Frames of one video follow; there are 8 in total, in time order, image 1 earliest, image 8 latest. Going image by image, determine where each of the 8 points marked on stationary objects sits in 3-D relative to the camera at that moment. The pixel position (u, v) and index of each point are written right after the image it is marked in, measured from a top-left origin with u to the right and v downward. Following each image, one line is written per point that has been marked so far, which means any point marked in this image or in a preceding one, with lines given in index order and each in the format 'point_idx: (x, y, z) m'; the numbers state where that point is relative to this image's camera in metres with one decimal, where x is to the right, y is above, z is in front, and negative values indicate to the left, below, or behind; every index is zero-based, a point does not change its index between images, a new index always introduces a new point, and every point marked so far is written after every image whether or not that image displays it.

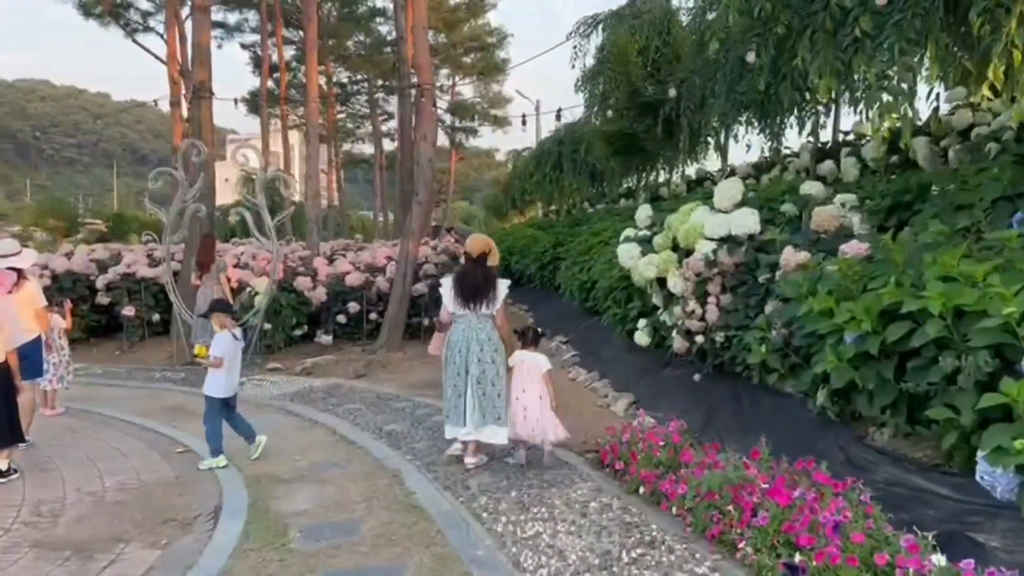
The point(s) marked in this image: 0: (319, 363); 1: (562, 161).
0: (-2.0, -0.8, +9.1) m
1: (+1.0, +2.5, +17.1) m
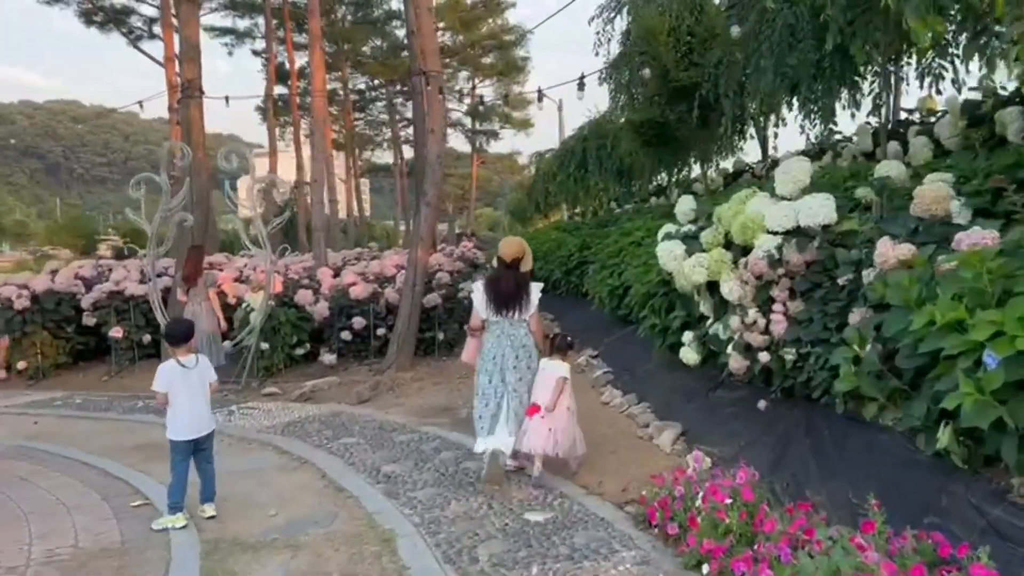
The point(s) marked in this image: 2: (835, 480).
0: (-1.8, -0.9, +8.2) m
1: (+1.4, +2.4, +16.0) m
2: (+1.4, -0.9, +3.9) m
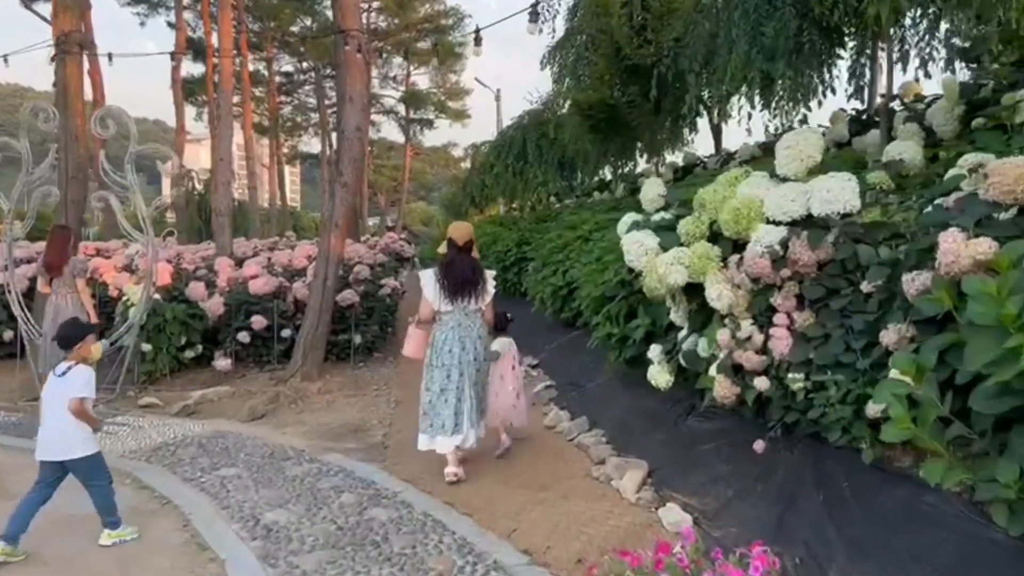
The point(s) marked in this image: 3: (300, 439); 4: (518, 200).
0: (-2.4, -0.9, +6.9) m
1: (+0.2, +2.4, +14.9) m
2: (+1.2, -0.9, +2.8) m
3: (-1.4, -1.0, +5.6) m
4: (+0.1, +1.7, +16.4) m
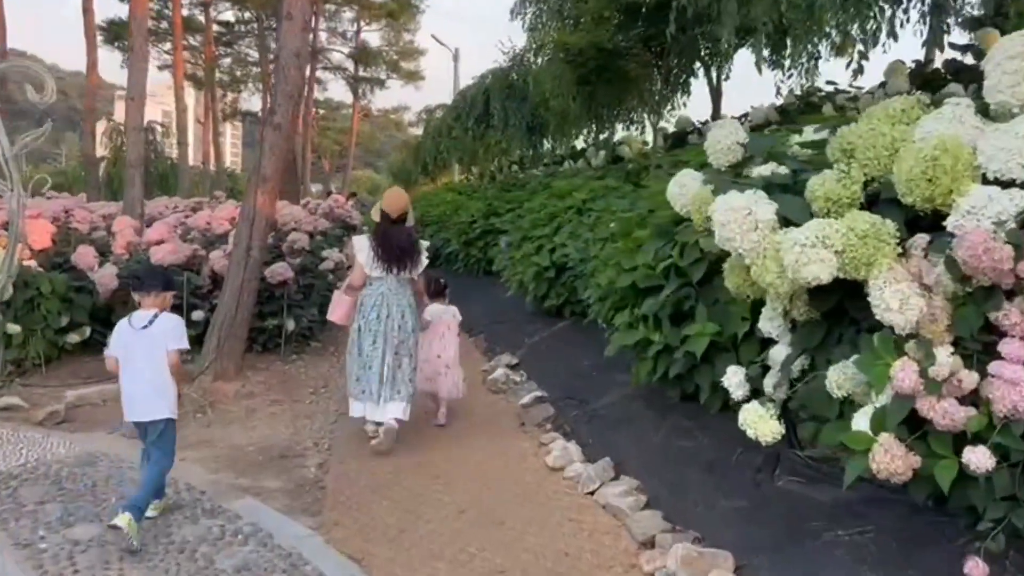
0: (-2.6, -0.7, +5.2) m
1: (-0.3, +2.8, +13.3) m
2: (+1.3, -0.9, +1.4) m
3: (-1.5, -0.9, +4.1) m
4: (-0.6, +2.1, +14.8) m
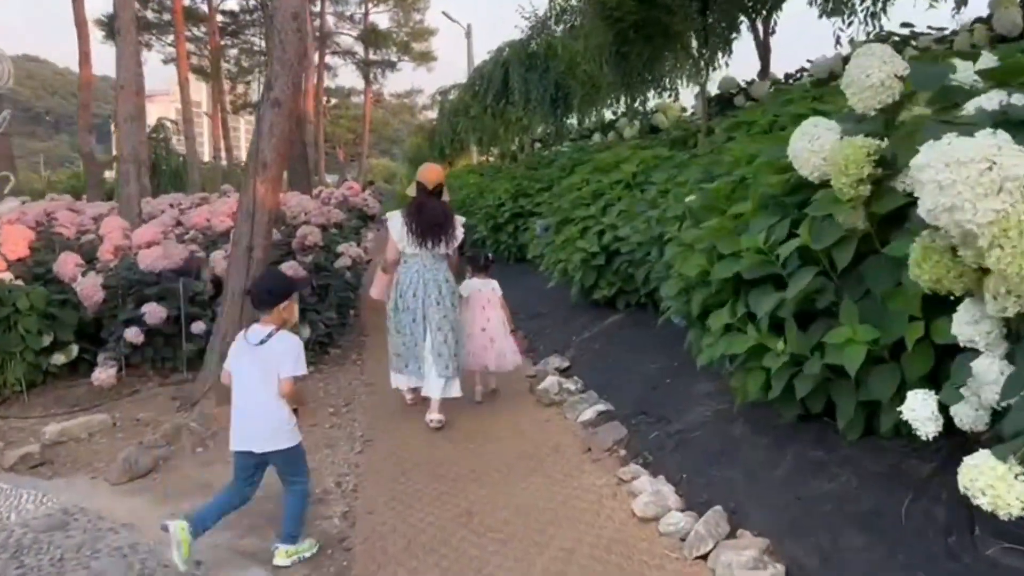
0: (-2.3, -0.8, +4.4) m
1: (0.0, +3.0, +12.4) m
2: (+1.5, -0.9, +0.6) m
3: (-1.2, -0.9, +3.3) m
4: (-0.2, +2.3, +14.0) m
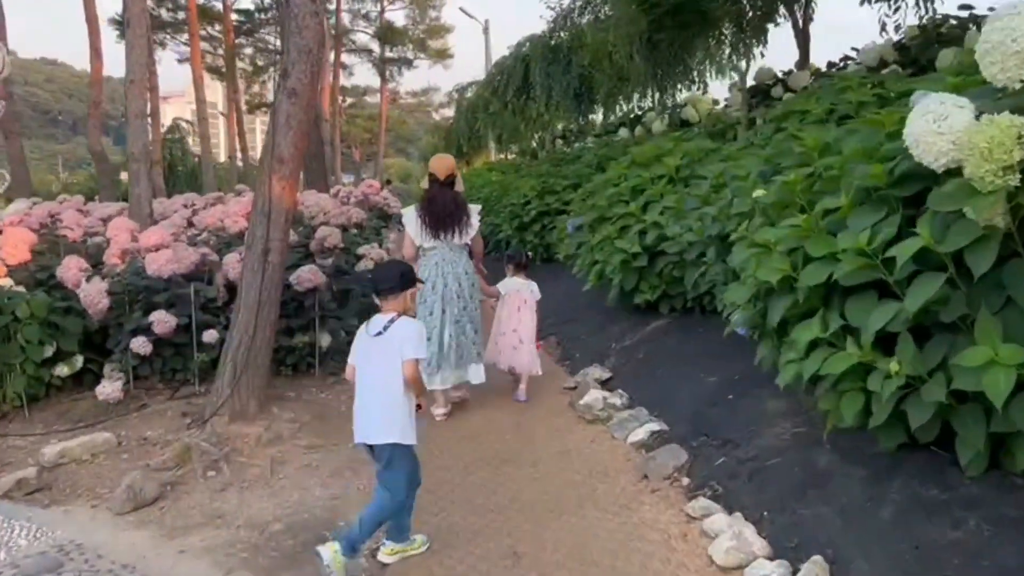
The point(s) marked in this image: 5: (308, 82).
0: (-2.1, -0.8, +4.1) m
1: (+0.3, +3.0, +12.0) m
2: (+1.6, -0.9, +0.1) m
3: (-1.0, -1.0, +2.9) m
4: (+0.1, +2.3, +13.6) m
5: (-1.1, +1.1, +4.4) m
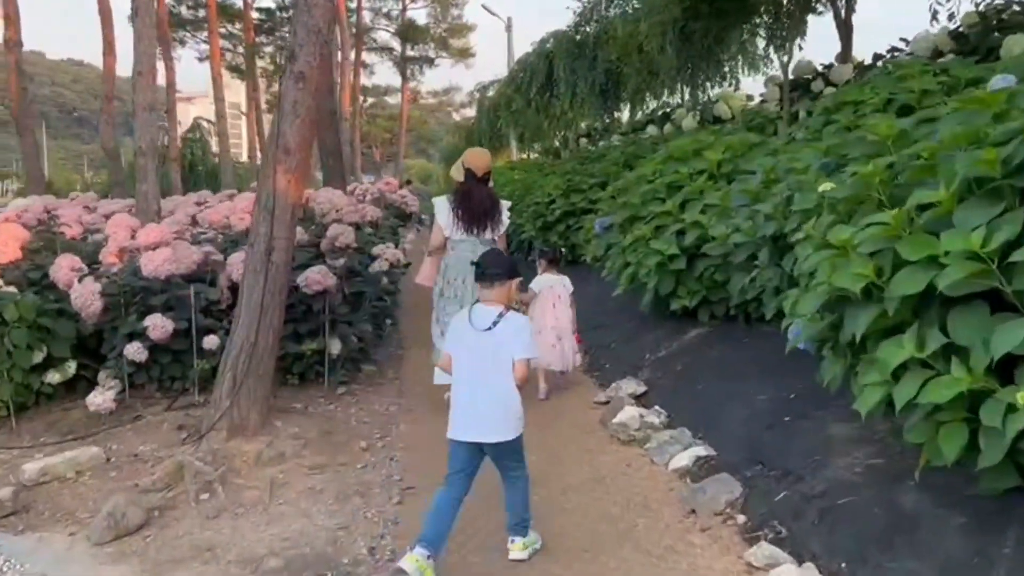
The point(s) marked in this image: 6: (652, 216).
0: (-2.0, -0.8, +3.7) m
1: (+0.6, +2.9, +11.6) m
2: (+1.6, -1.0, -0.3) m
3: (-0.9, -1.0, +2.5) m
4: (+0.5, +2.2, +13.1) m
5: (-0.9, +1.0, +4.0) m
6: (+0.8, +0.4, +4.9) m
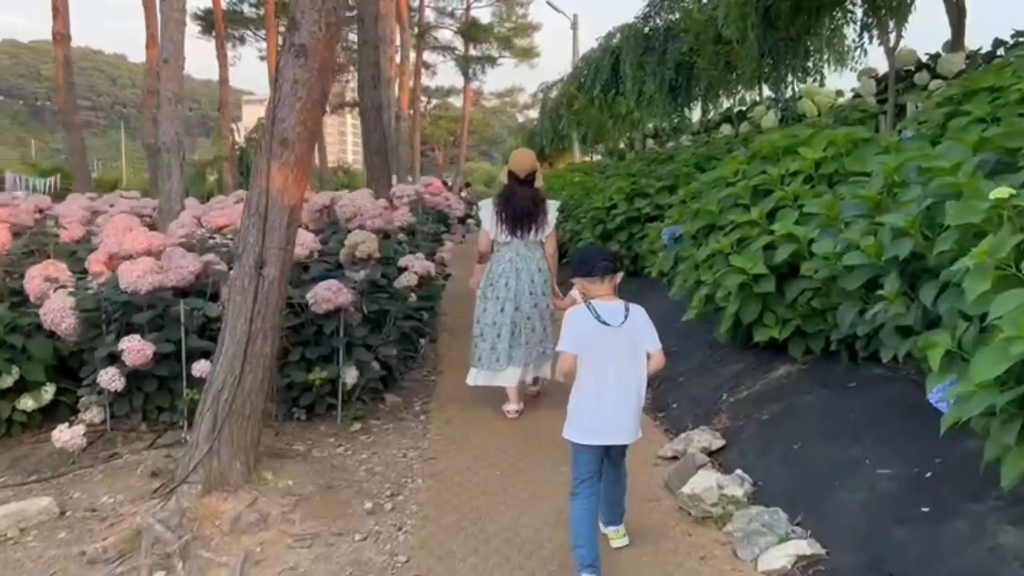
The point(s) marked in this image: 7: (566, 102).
0: (-1.8, -0.9, +3.0) m
1: (+1.4, +2.8, +10.8) m
2: (+1.5, -1.1, -1.2) m
3: (-0.9, -1.0, +1.8) m
4: (+1.3, +2.1, +12.3) m
5: (-0.7, +1.0, +3.3) m
6: (+1.0, +0.3, +4.1) m
7: (+0.8, +2.7, +12.4) m
